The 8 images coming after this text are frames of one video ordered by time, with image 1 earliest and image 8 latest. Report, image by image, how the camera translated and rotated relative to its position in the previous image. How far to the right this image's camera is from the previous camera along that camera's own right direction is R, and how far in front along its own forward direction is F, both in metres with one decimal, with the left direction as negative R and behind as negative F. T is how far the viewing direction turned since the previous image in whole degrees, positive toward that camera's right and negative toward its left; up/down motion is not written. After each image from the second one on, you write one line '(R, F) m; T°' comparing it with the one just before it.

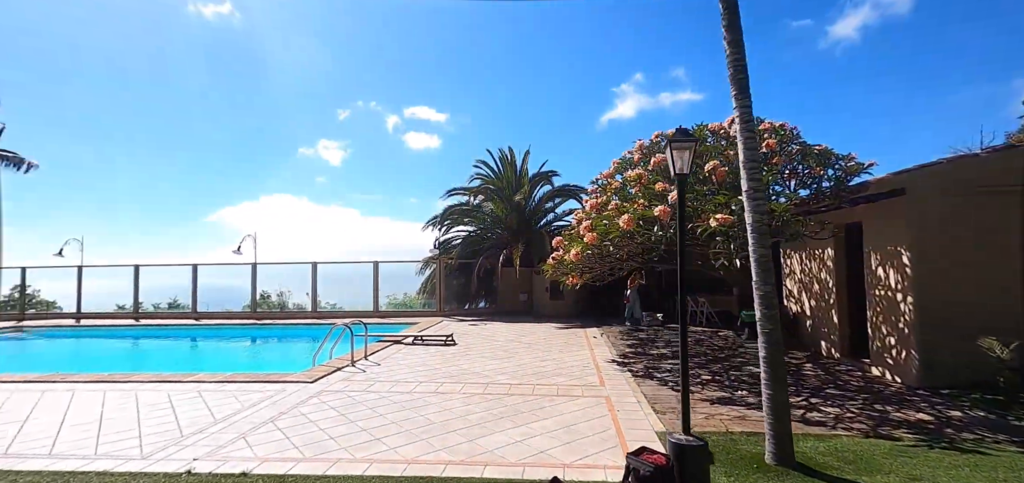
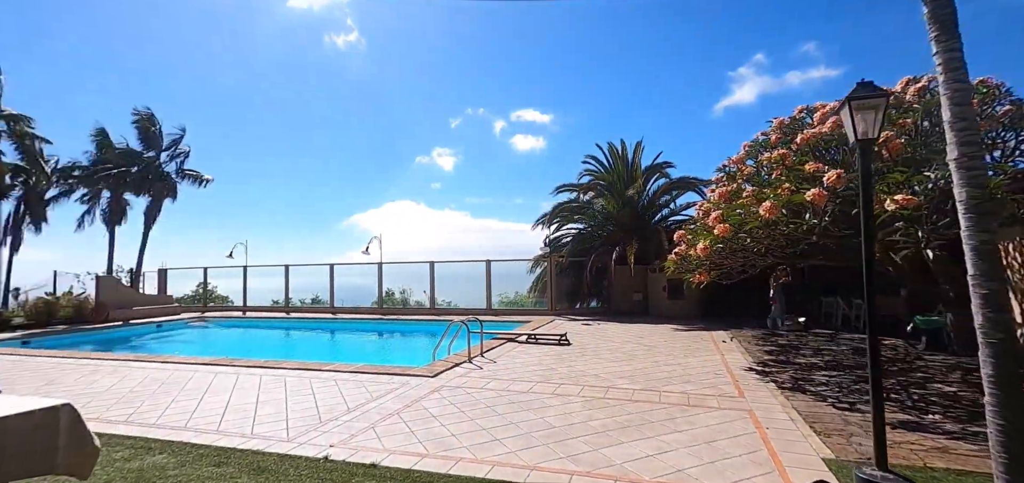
(-0.2, +0.4) m; -14°
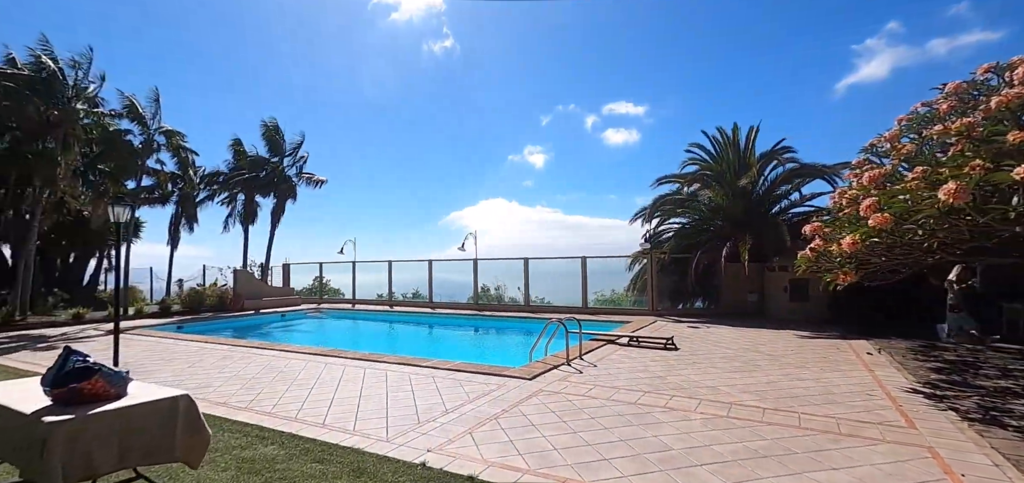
(-0.2, +0.4) m; -12°
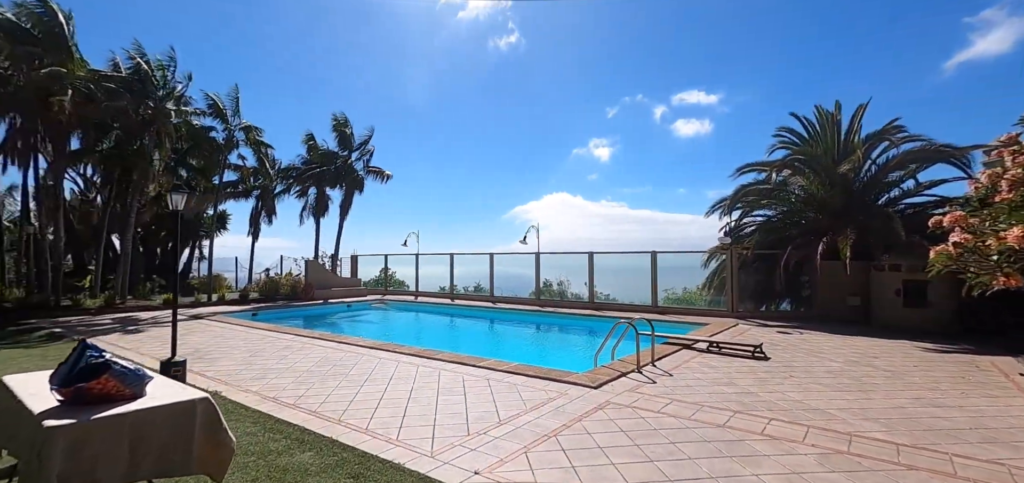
(0.0, +0.6) m; -9°
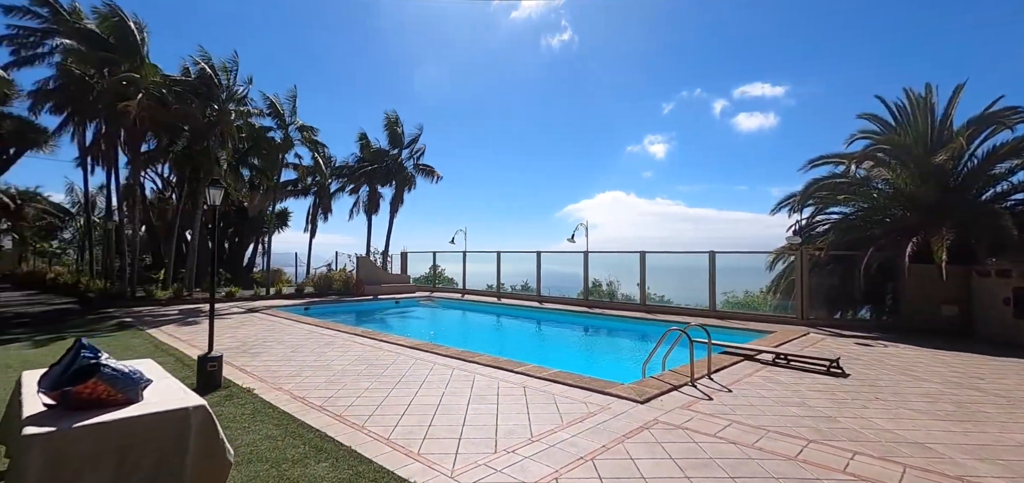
(+0.1, +0.4) m; -7°
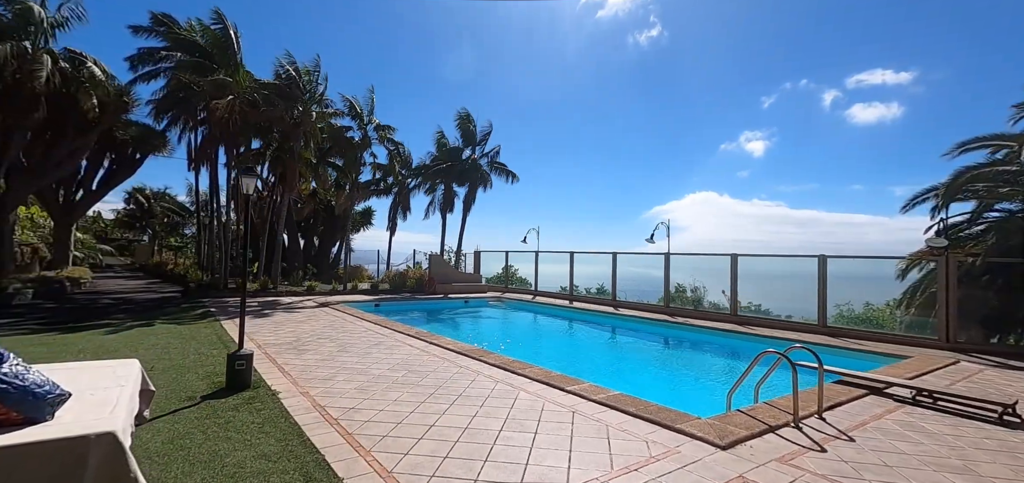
(+0.3, +0.7) m; -11°
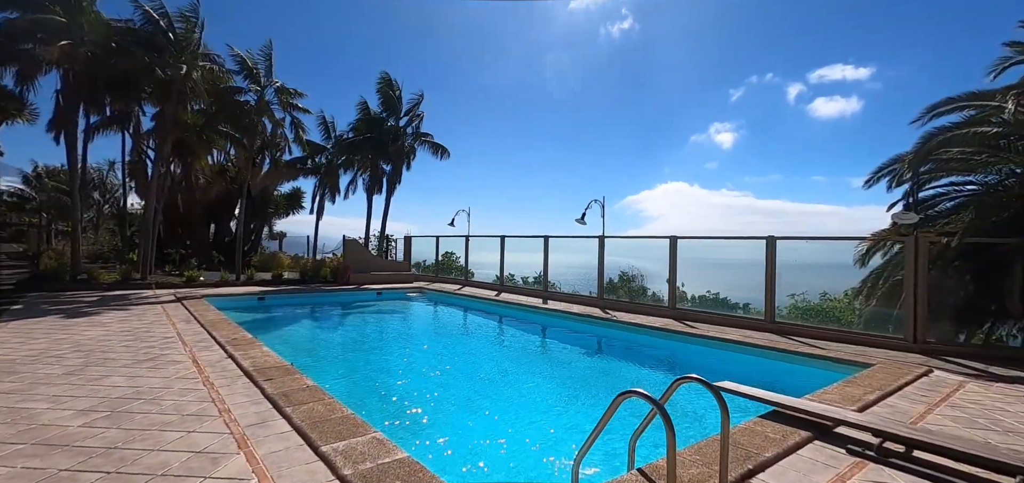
(+1.6, +1.7) m; +3°
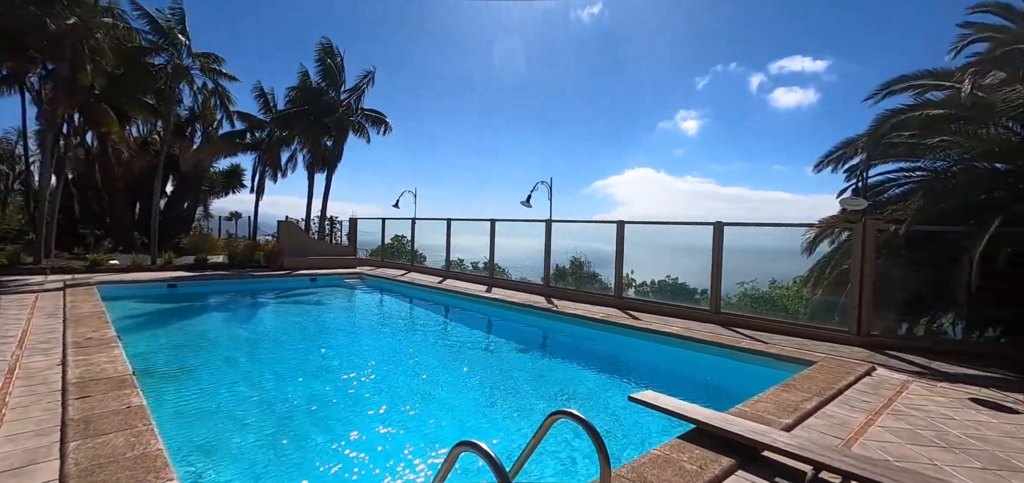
(+0.6, +0.6) m; +4°
